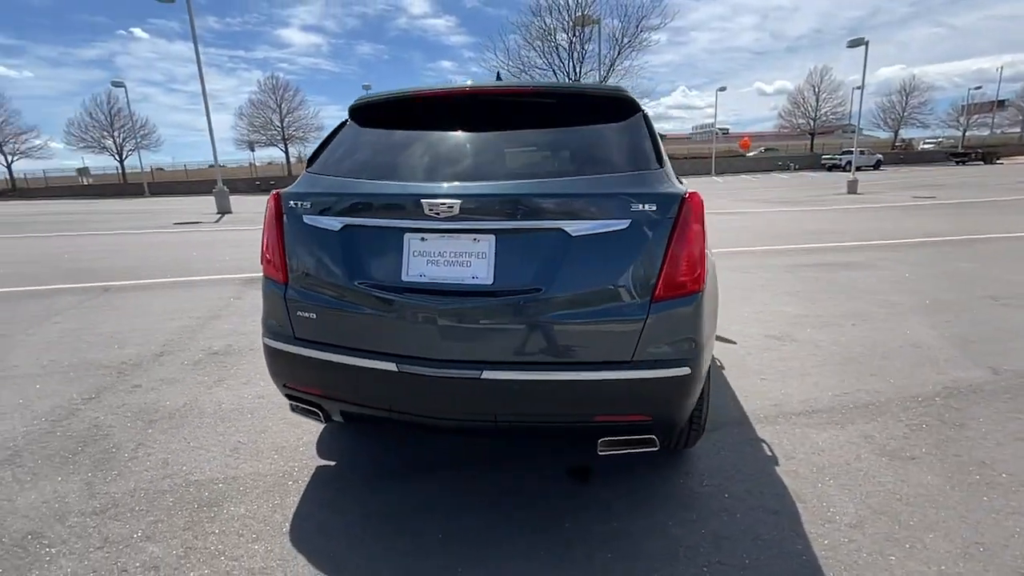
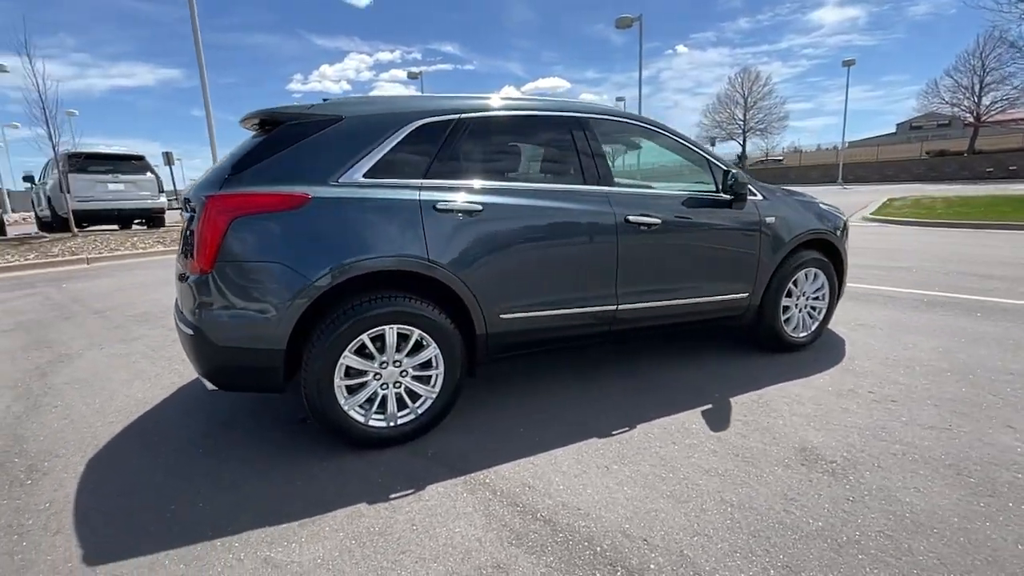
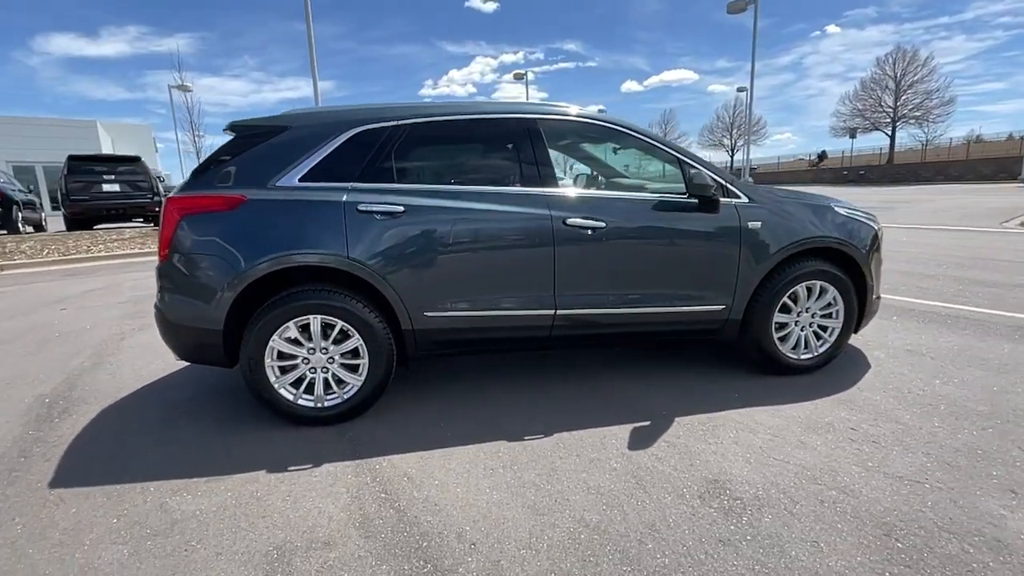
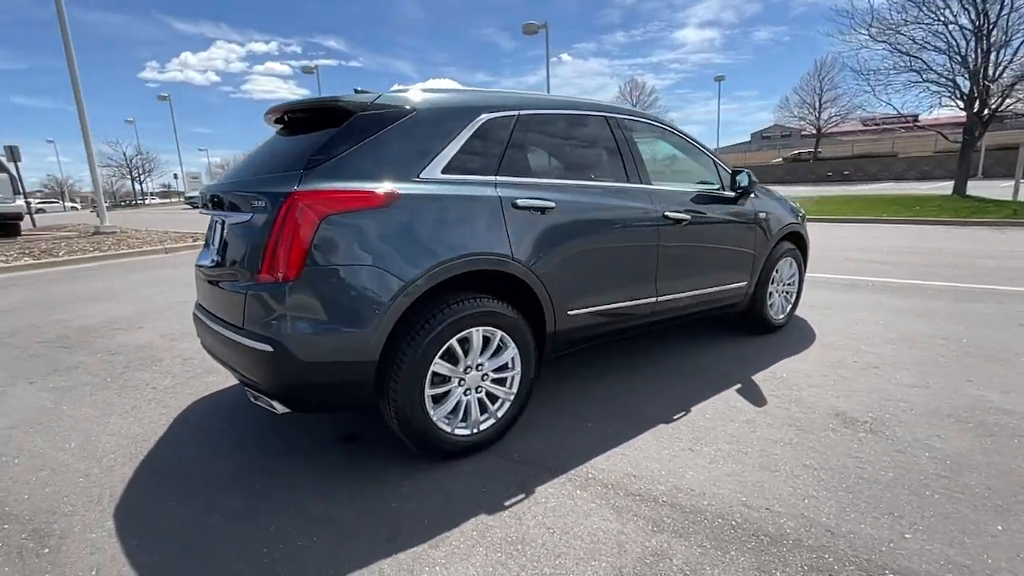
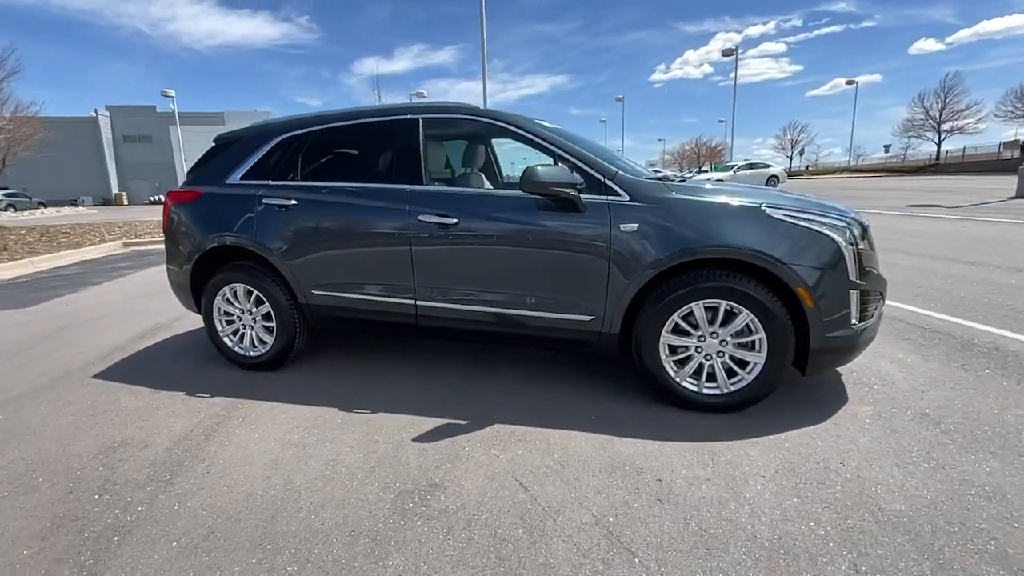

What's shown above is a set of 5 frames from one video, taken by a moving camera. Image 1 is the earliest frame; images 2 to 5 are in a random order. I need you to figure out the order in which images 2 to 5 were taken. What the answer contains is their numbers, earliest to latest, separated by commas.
4, 2, 3, 5
